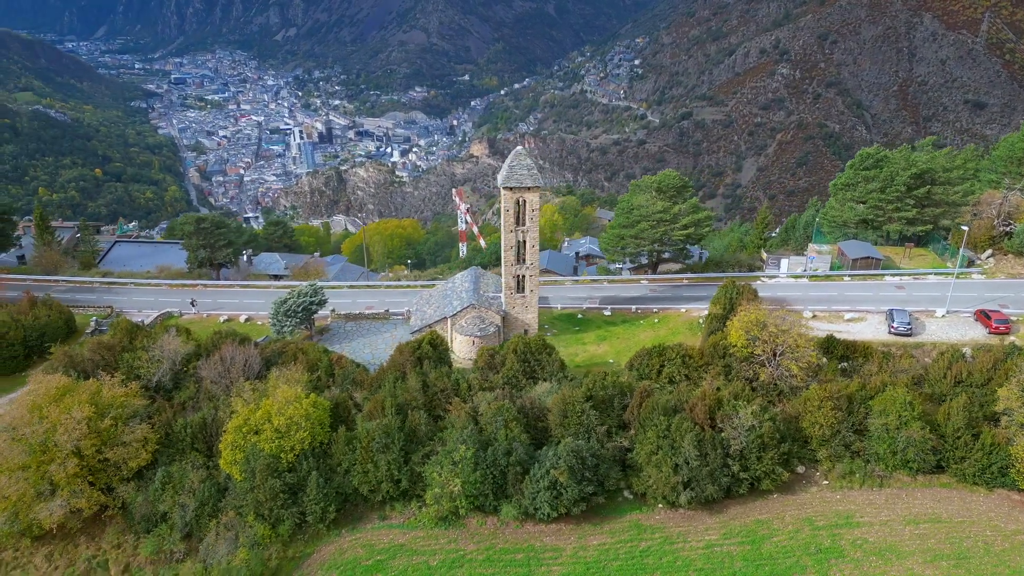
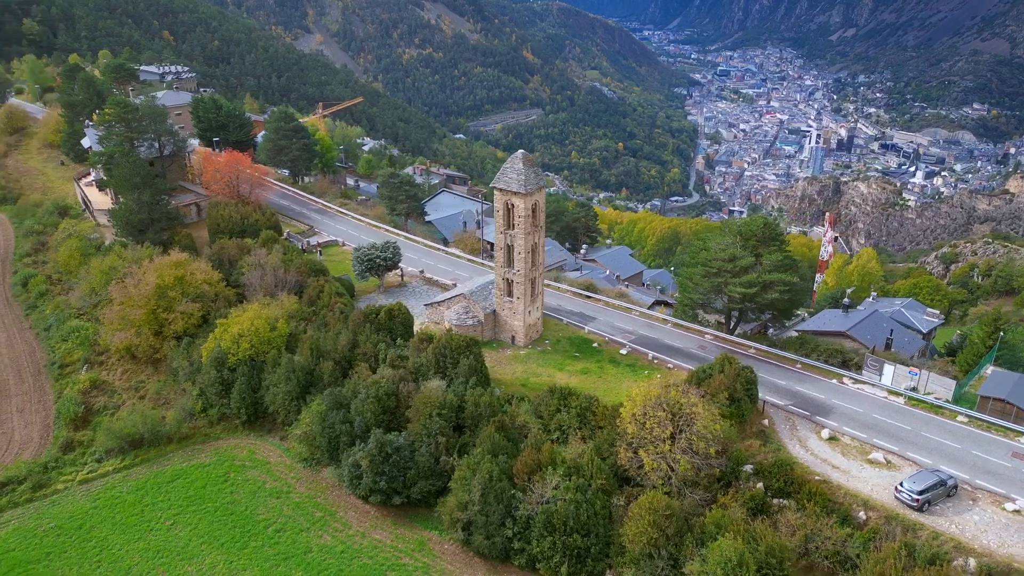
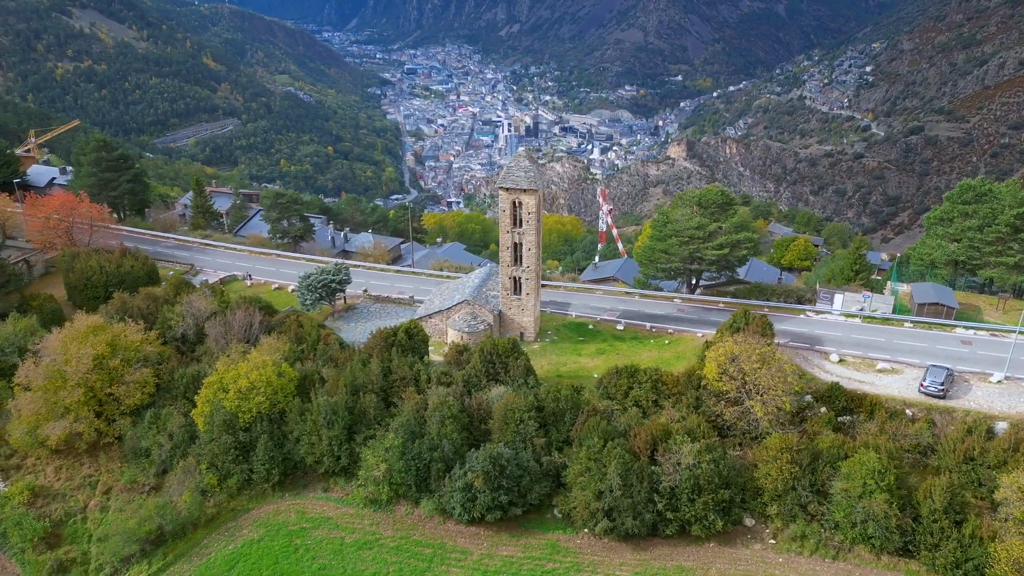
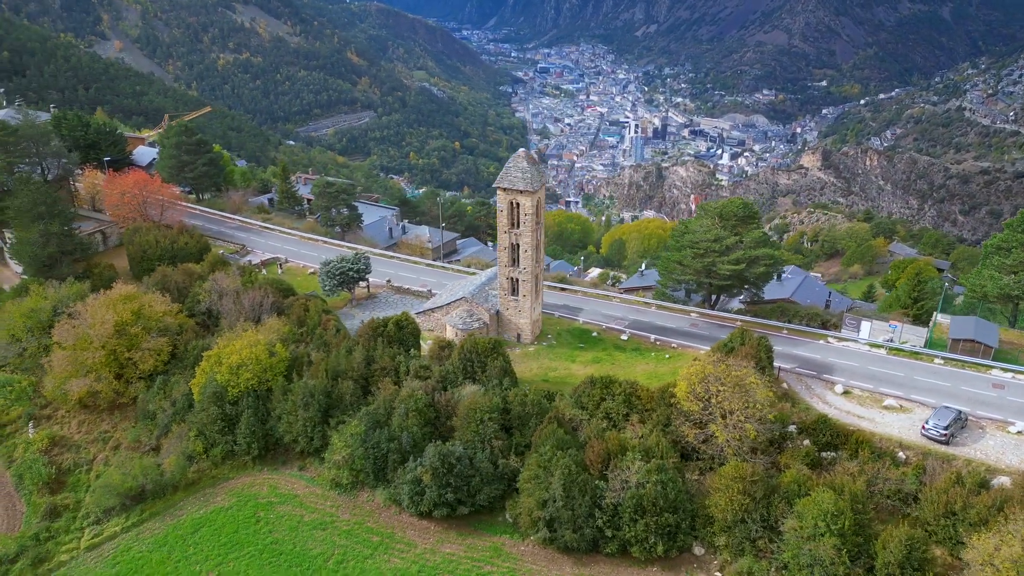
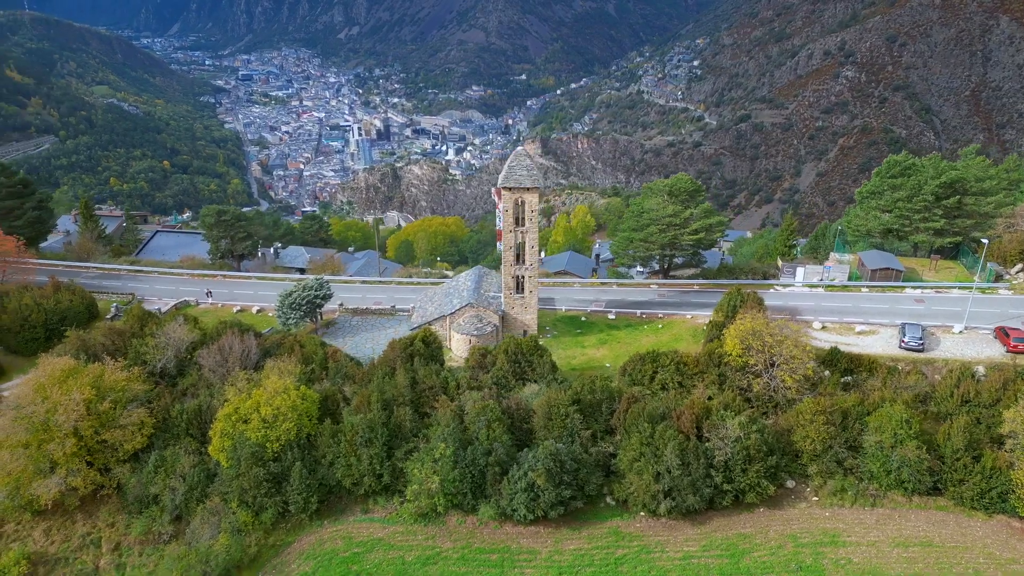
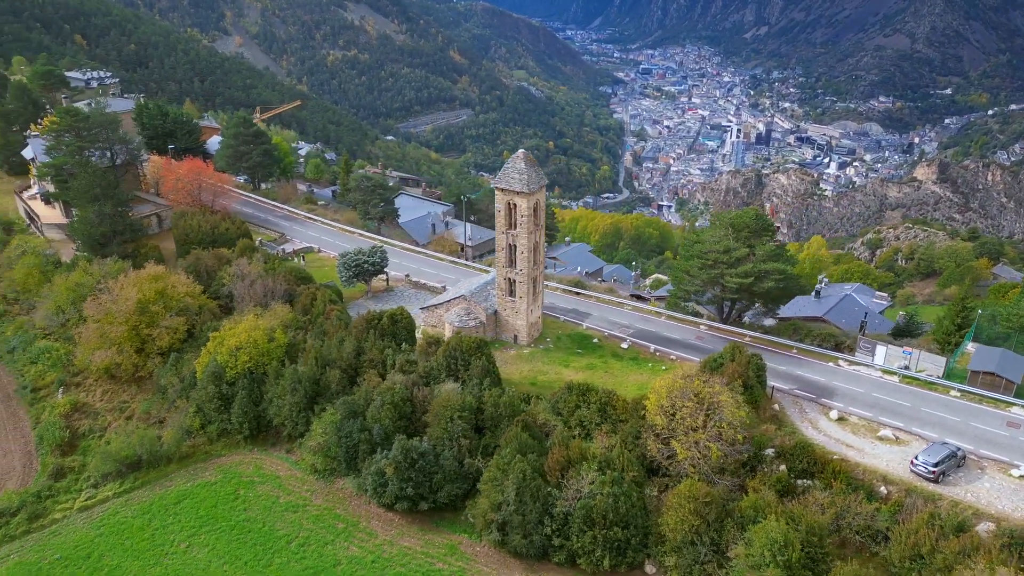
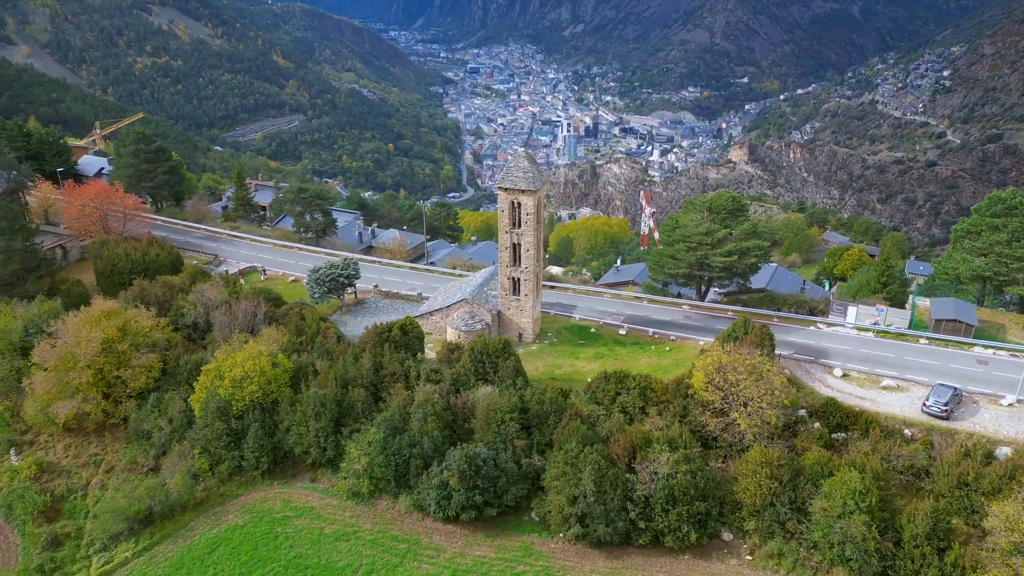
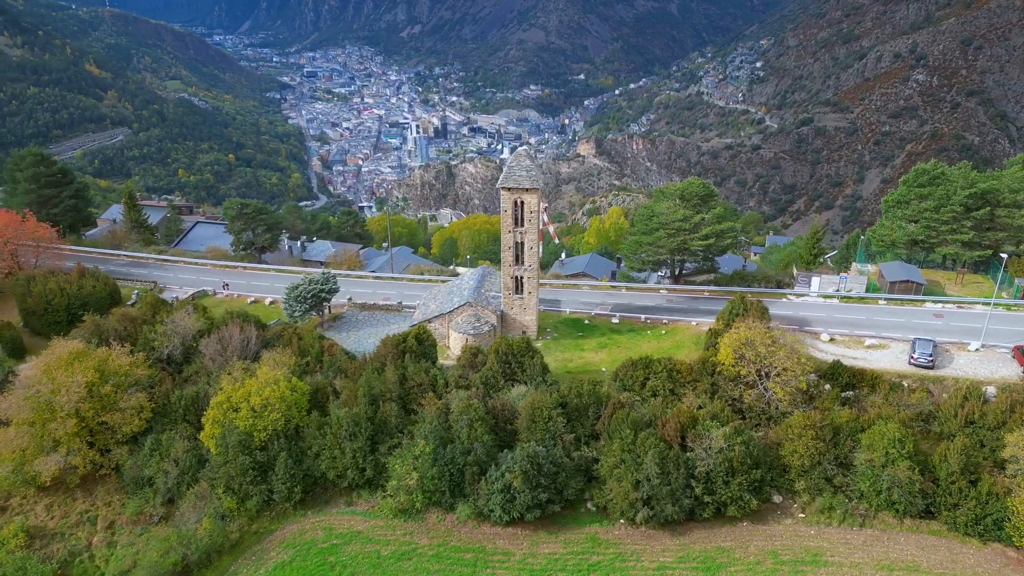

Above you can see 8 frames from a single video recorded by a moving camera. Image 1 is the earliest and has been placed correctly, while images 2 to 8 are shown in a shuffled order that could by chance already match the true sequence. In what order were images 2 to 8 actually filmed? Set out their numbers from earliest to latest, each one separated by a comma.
5, 8, 3, 7, 4, 6, 2
